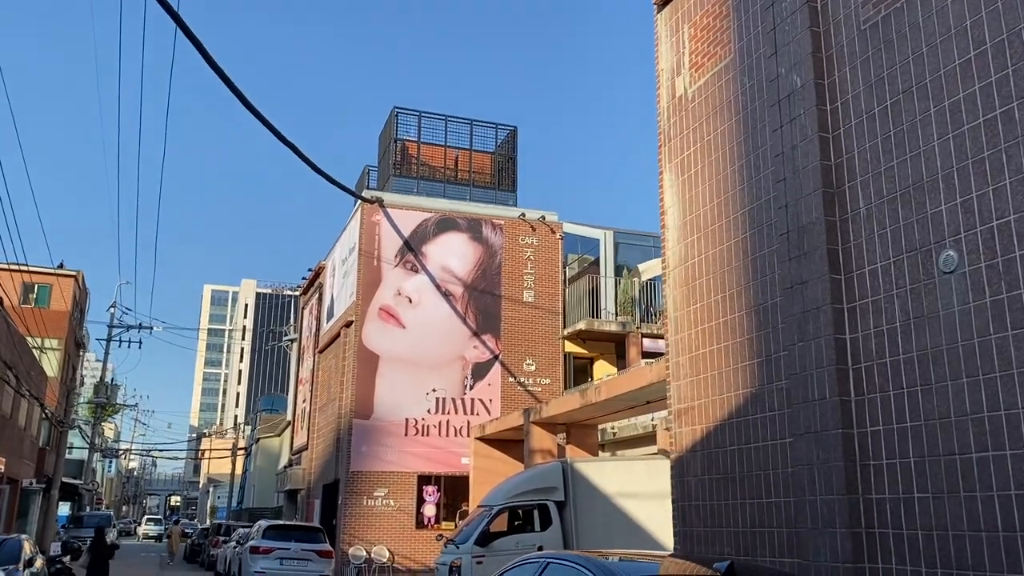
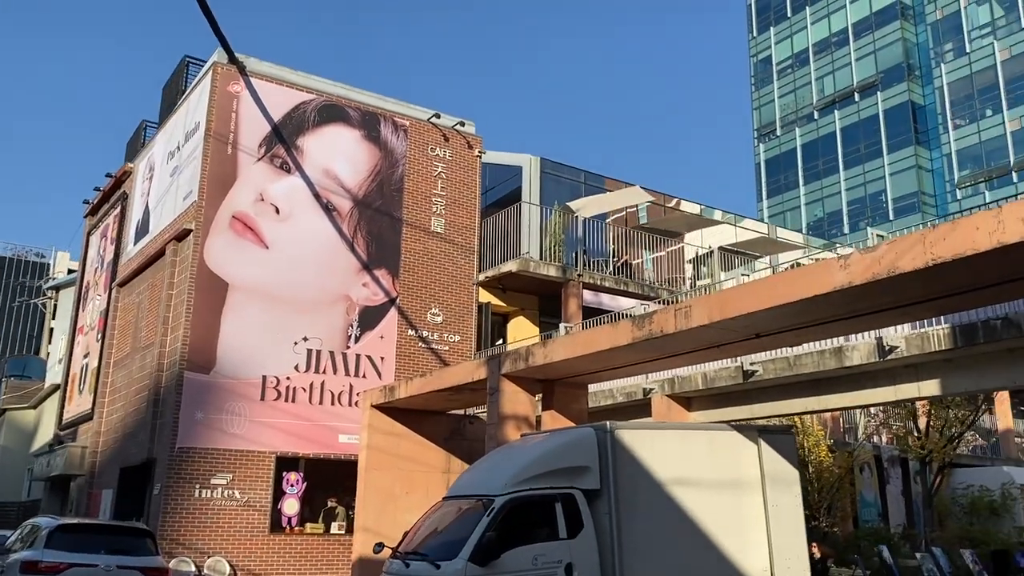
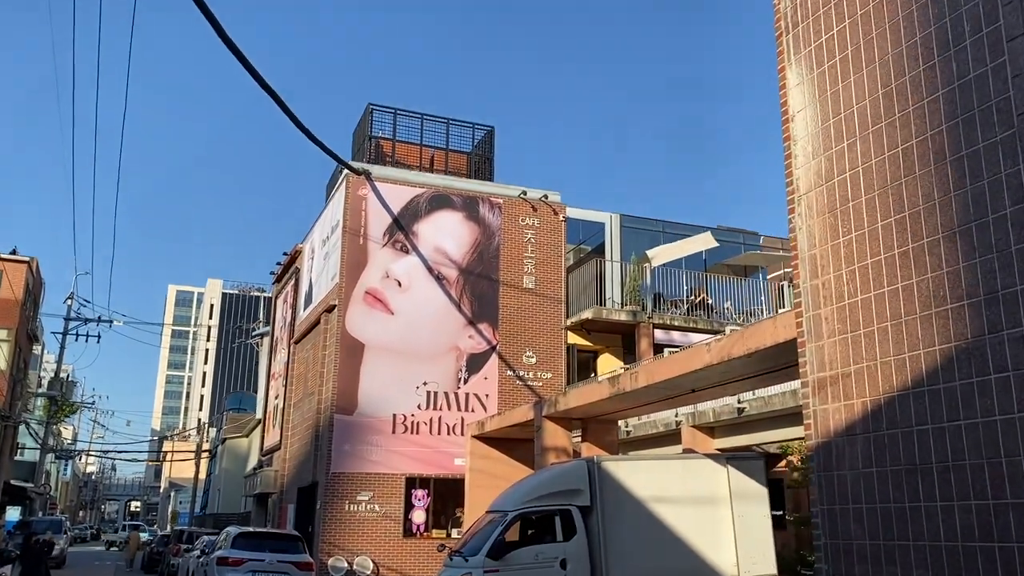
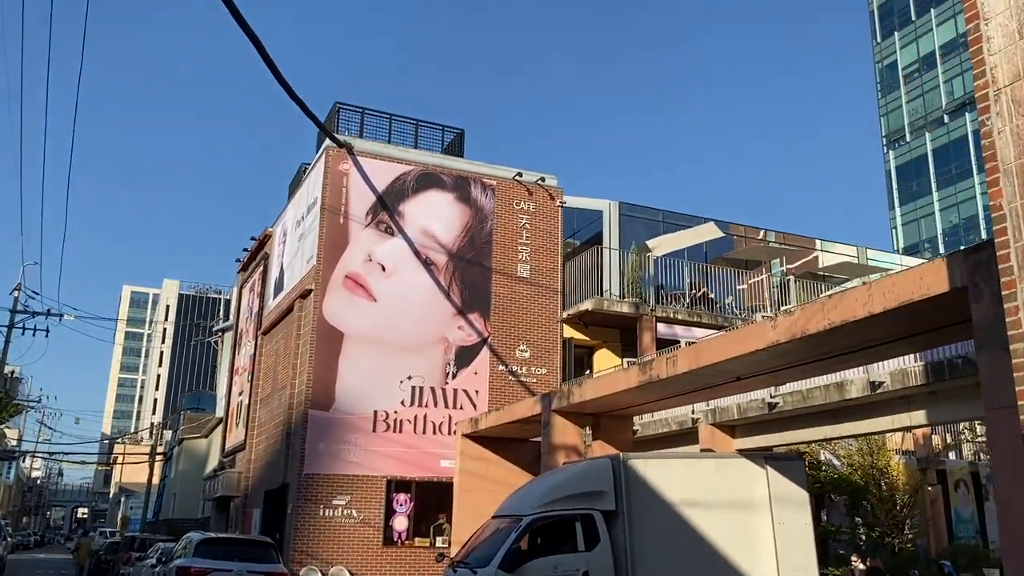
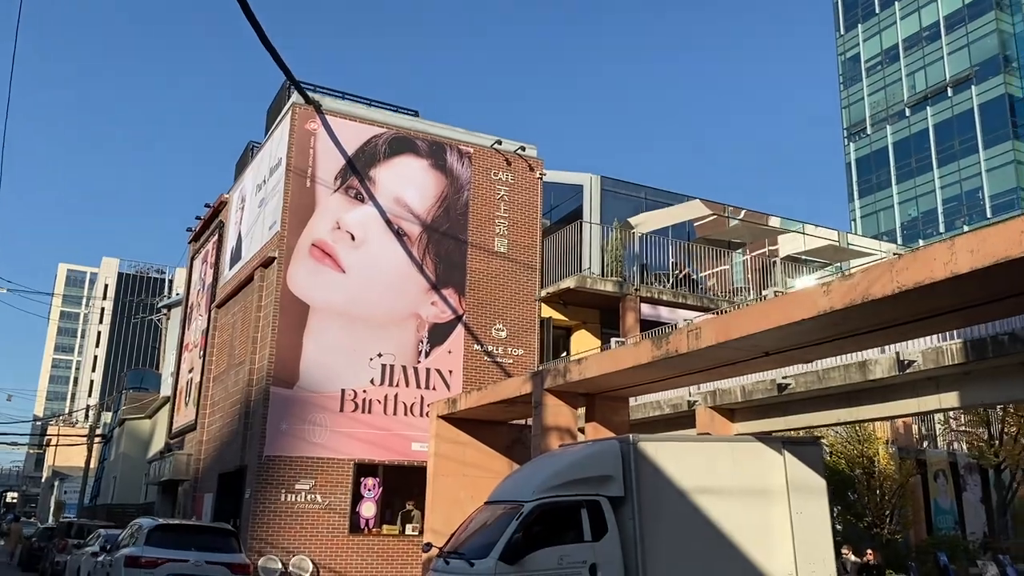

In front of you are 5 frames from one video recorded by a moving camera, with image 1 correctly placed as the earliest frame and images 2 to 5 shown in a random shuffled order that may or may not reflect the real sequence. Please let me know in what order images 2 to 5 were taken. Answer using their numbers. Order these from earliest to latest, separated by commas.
3, 4, 5, 2
